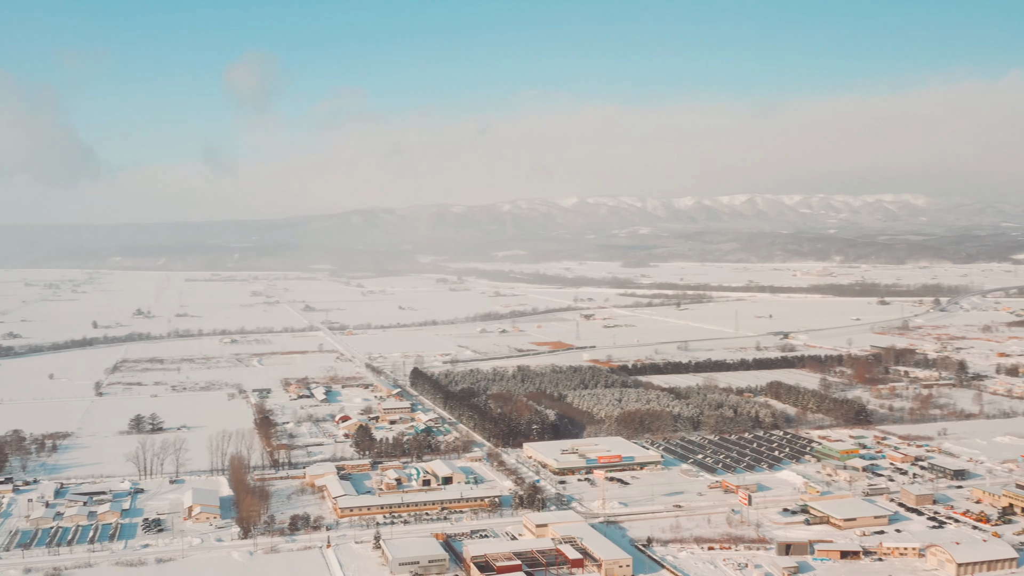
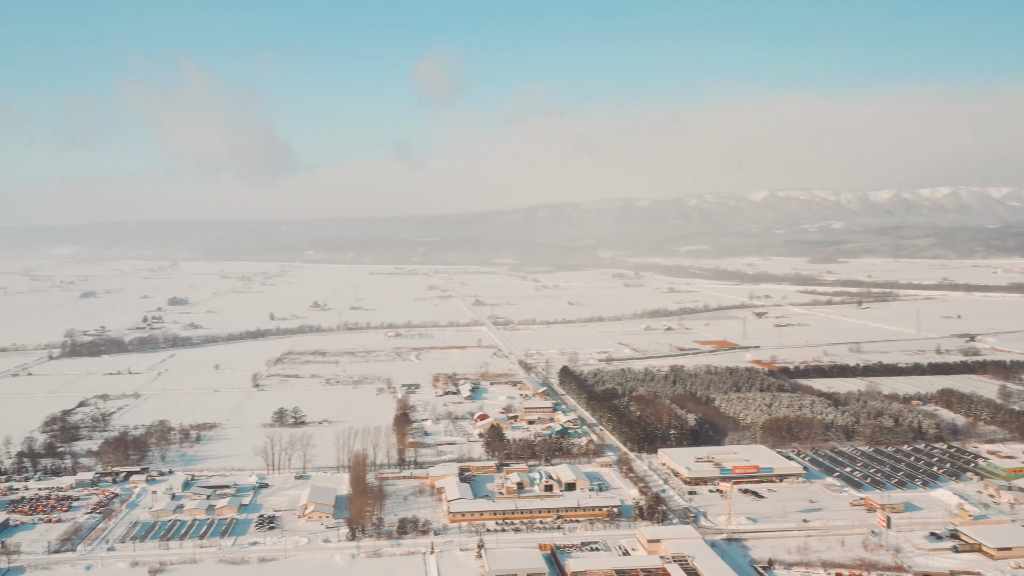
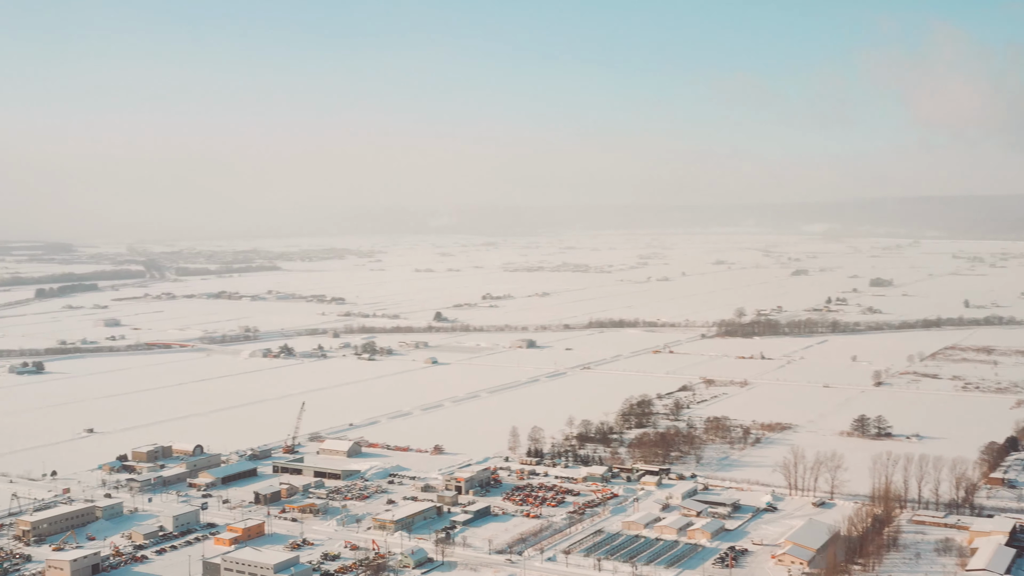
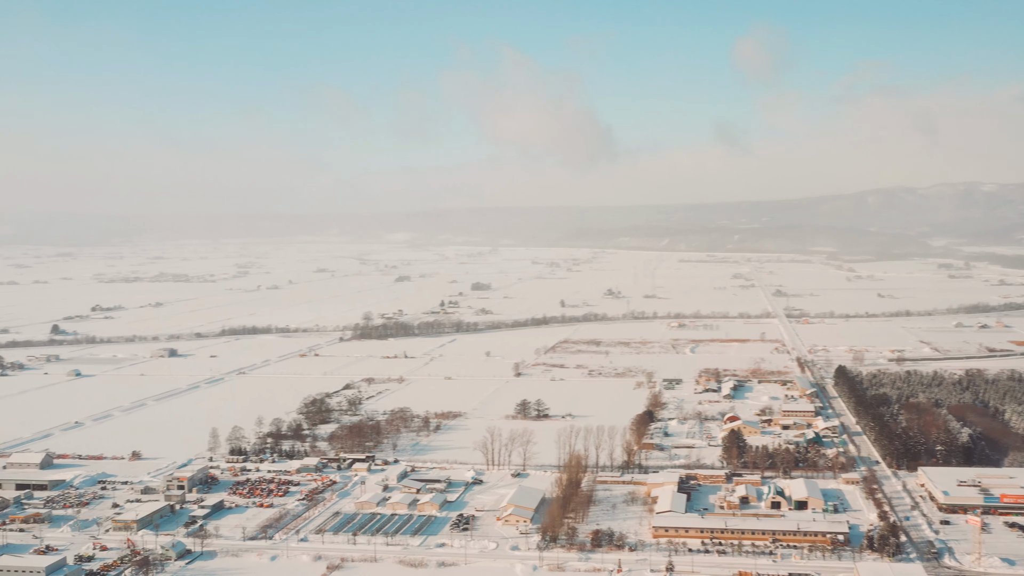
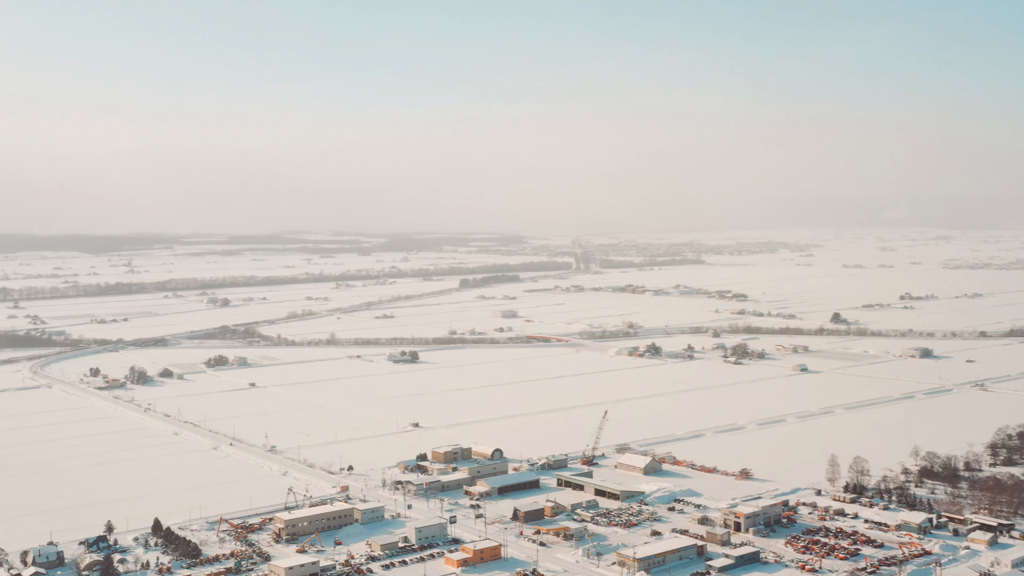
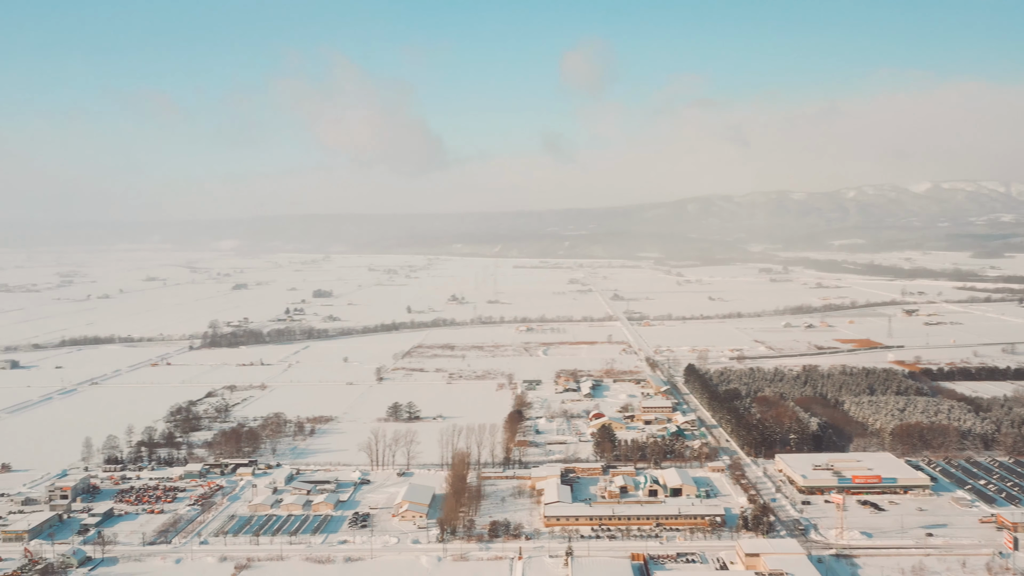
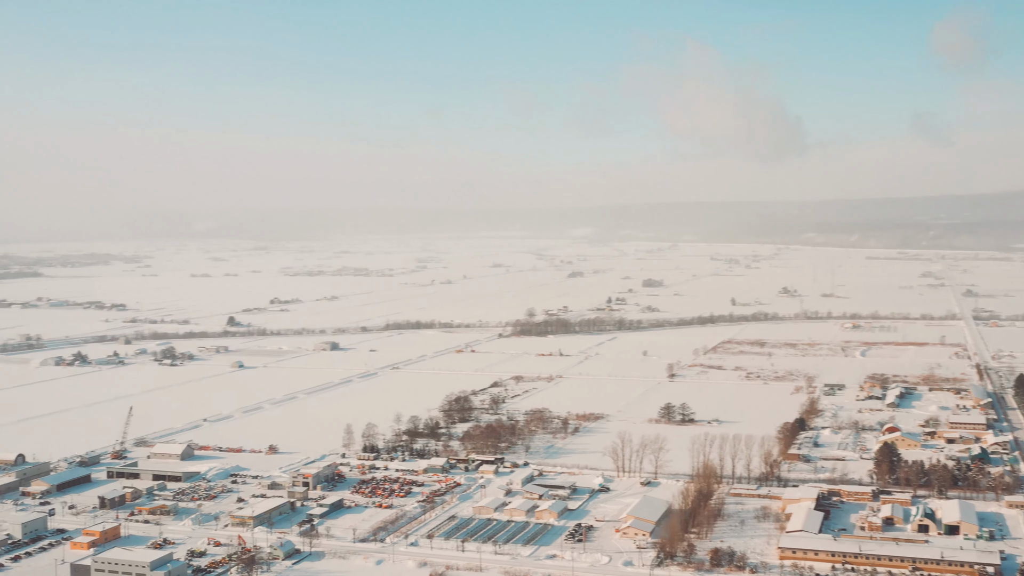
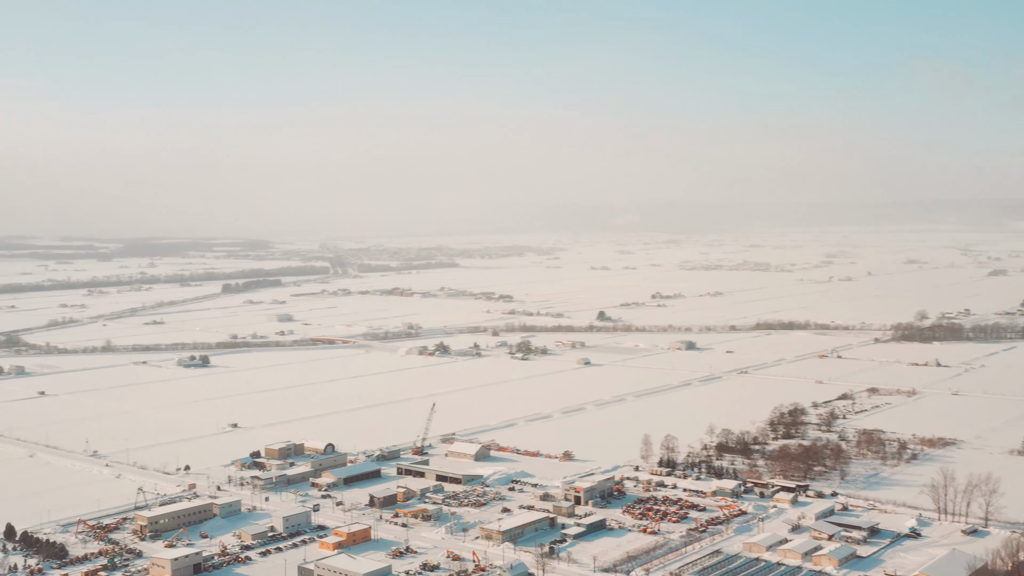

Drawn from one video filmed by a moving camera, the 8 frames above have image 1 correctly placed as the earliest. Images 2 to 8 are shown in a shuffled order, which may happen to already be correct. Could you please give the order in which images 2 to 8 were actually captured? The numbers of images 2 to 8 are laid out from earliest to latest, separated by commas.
2, 6, 4, 7, 3, 8, 5
